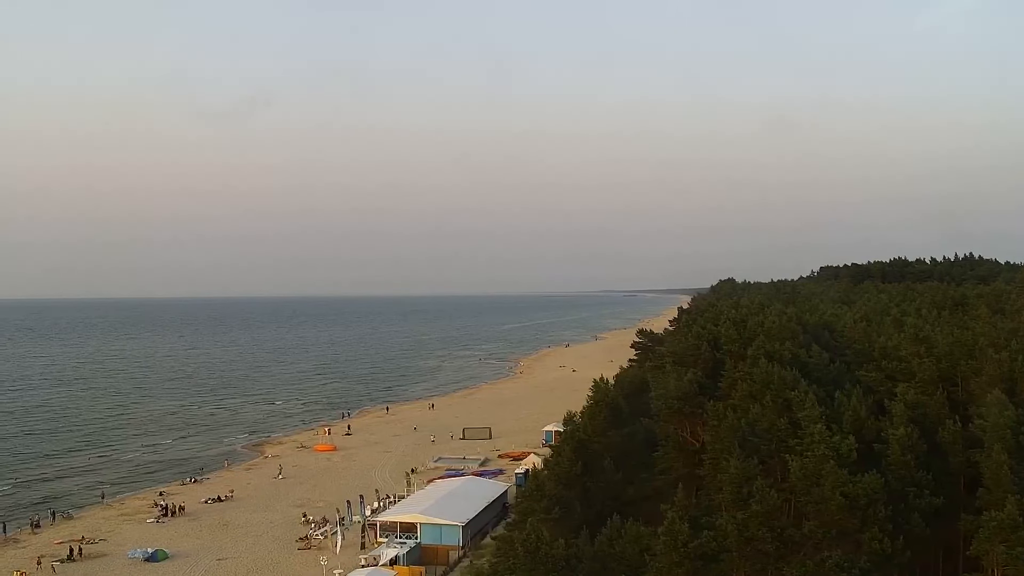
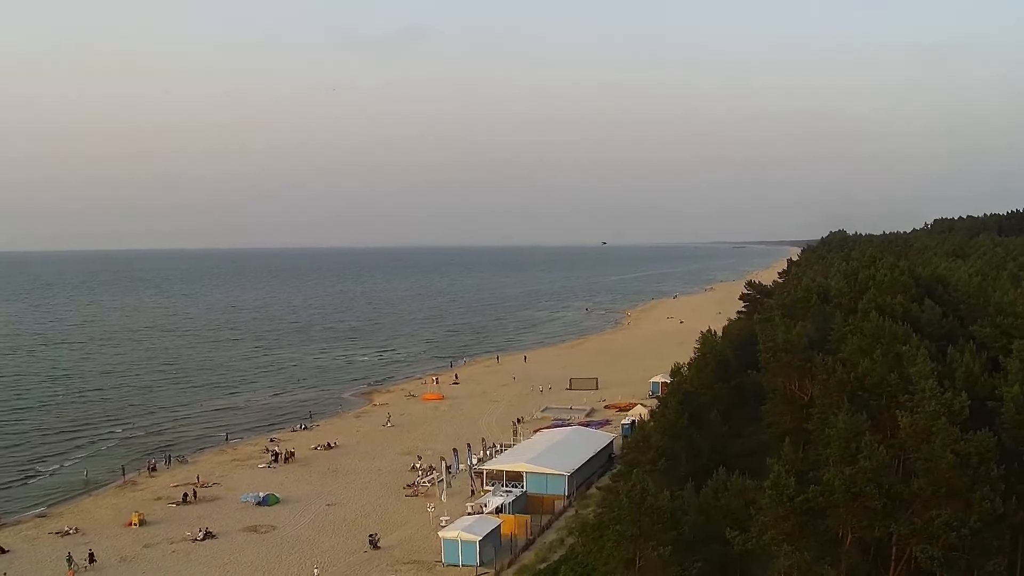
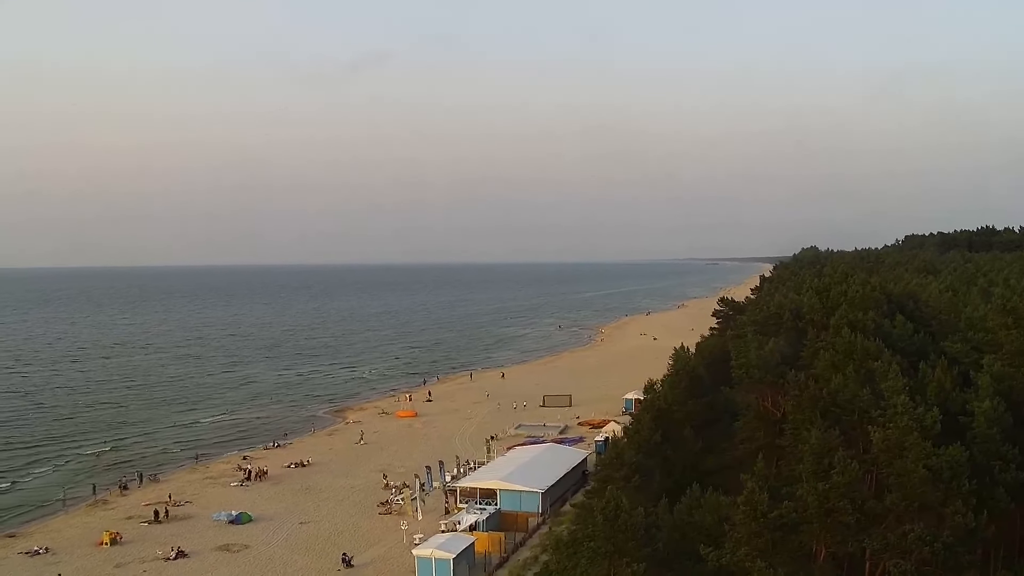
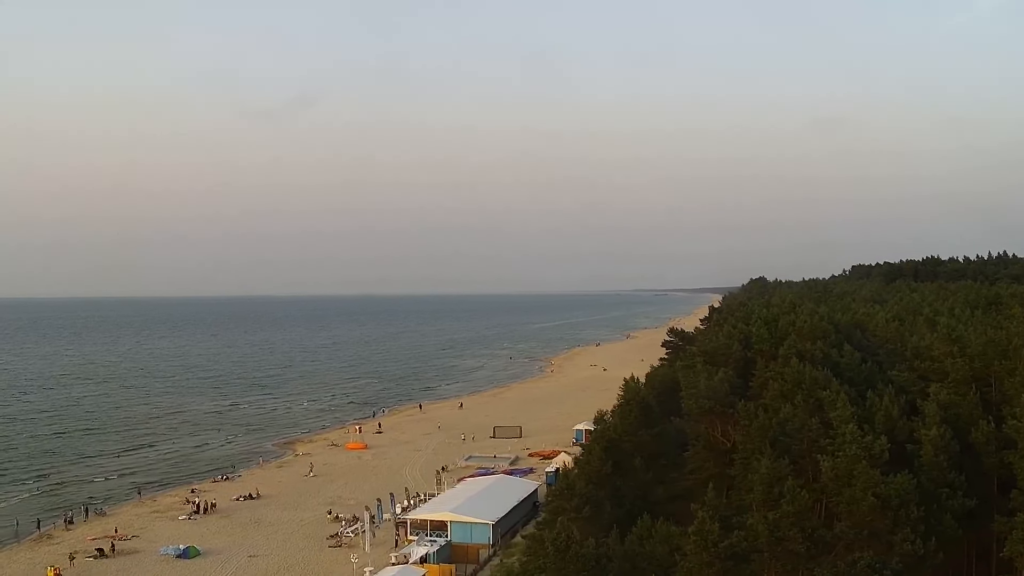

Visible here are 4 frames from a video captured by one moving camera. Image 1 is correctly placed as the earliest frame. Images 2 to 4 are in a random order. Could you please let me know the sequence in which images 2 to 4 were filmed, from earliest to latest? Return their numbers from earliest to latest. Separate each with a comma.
4, 3, 2
